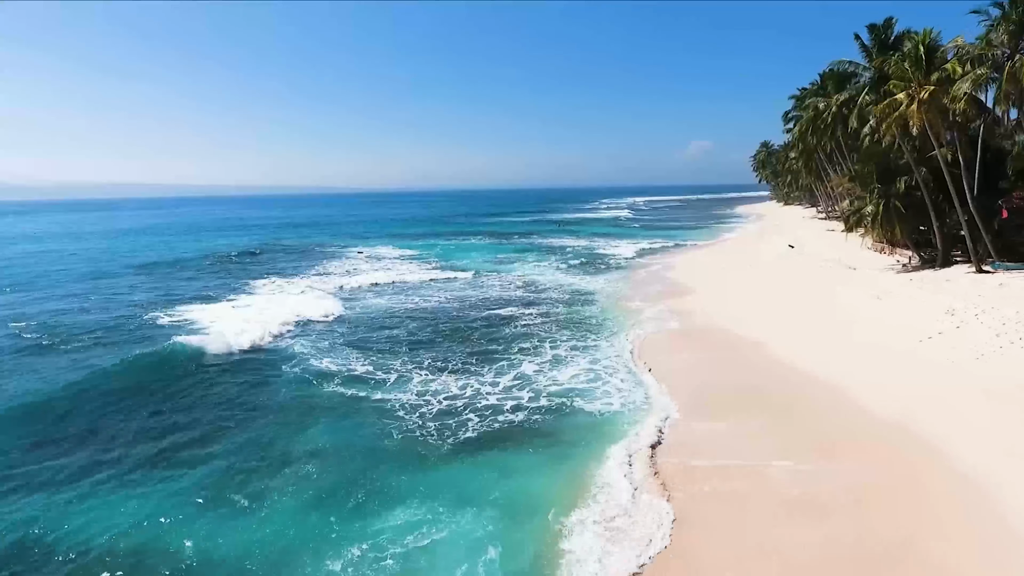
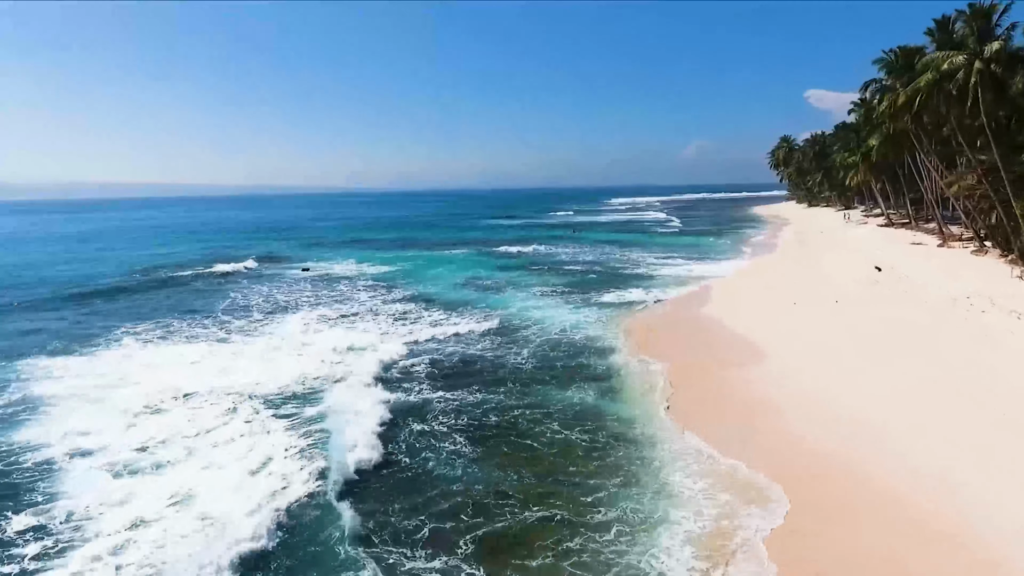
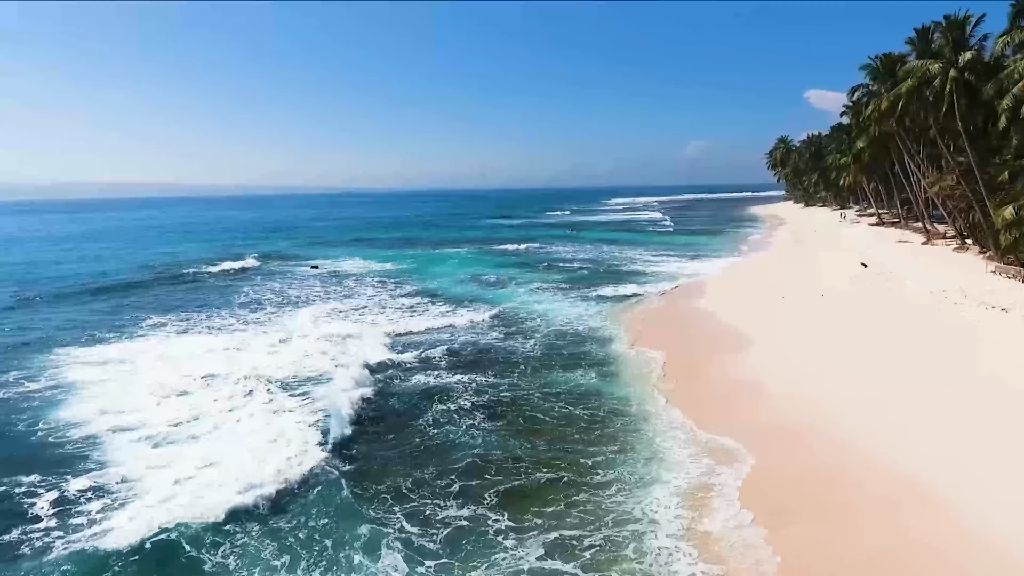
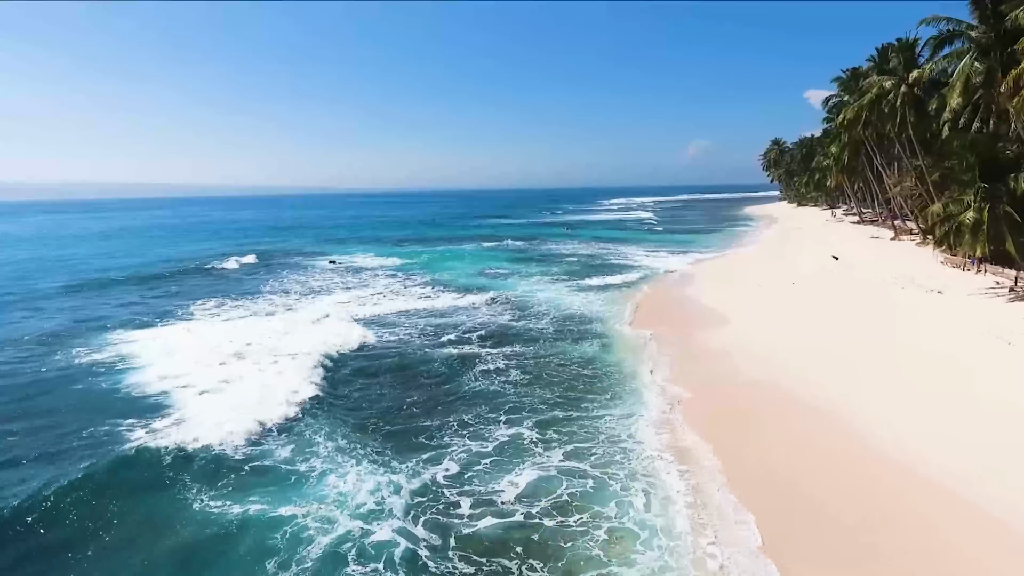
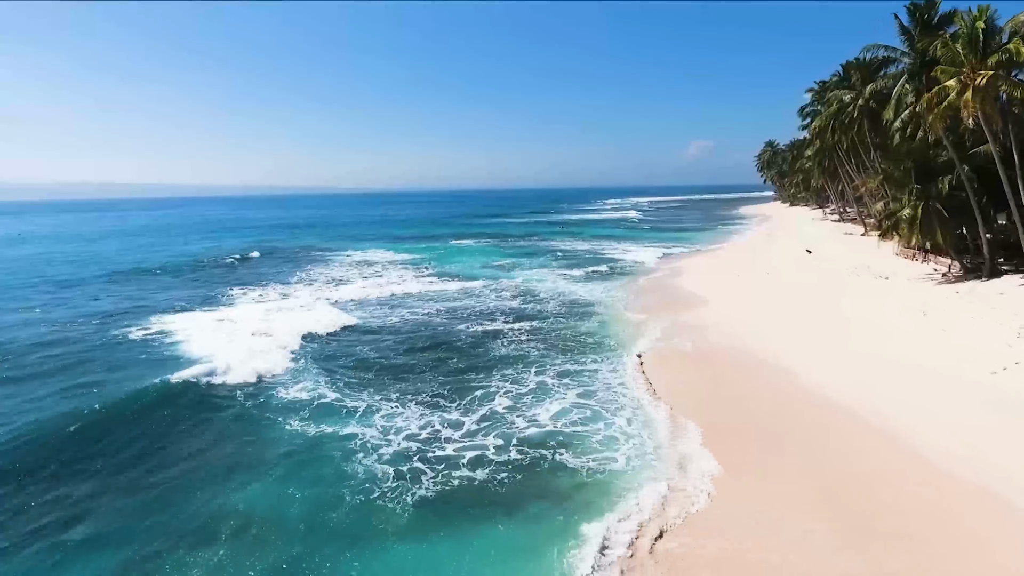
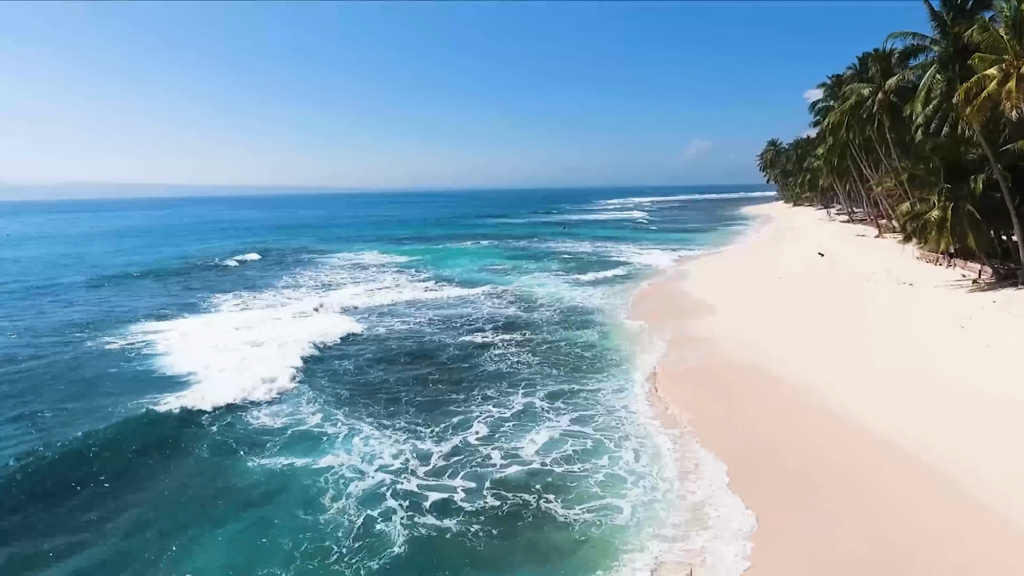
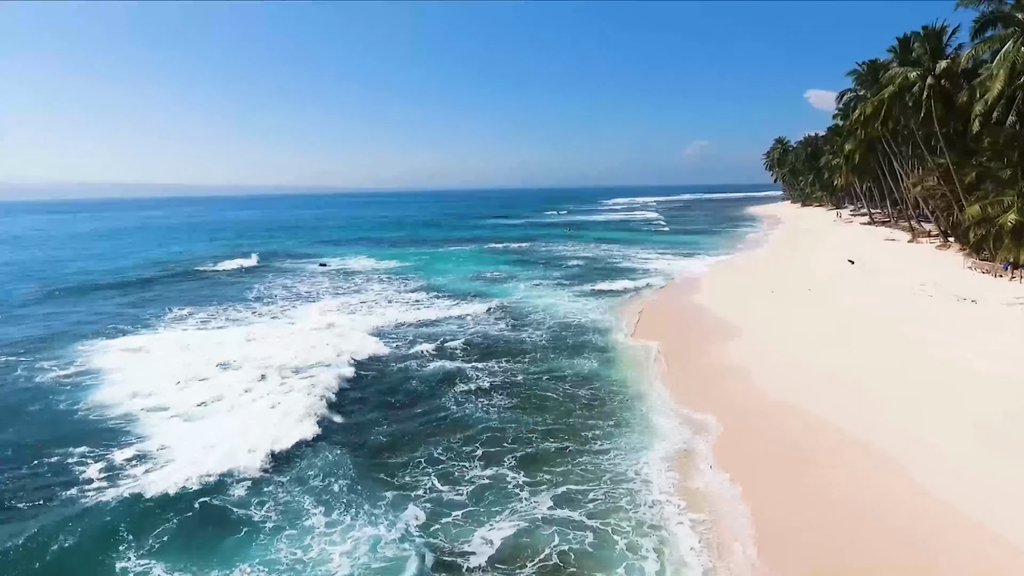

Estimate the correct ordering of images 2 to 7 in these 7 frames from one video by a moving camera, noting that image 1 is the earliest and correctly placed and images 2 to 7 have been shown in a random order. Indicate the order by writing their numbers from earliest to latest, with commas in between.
5, 6, 4, 7, 3, 2
